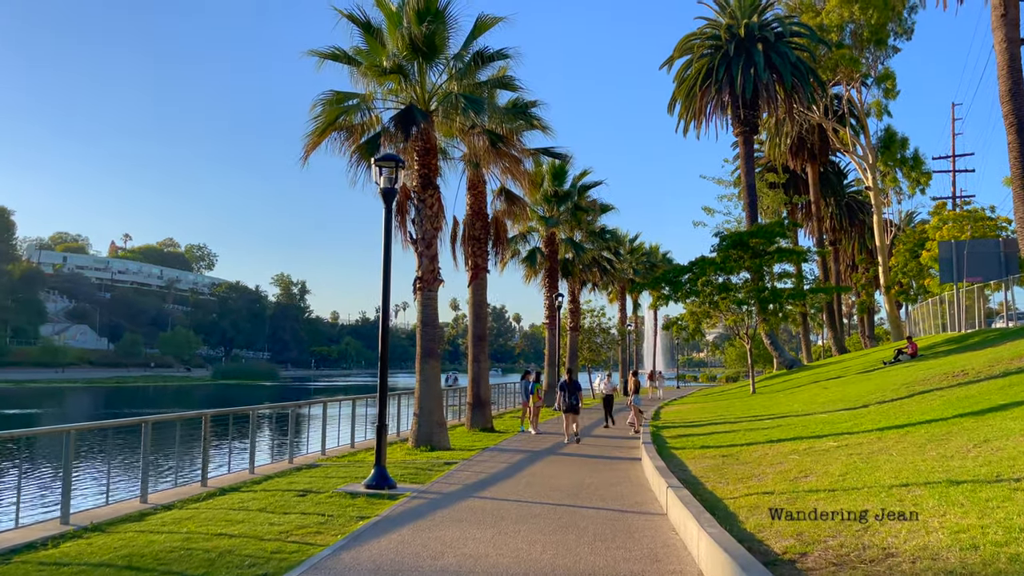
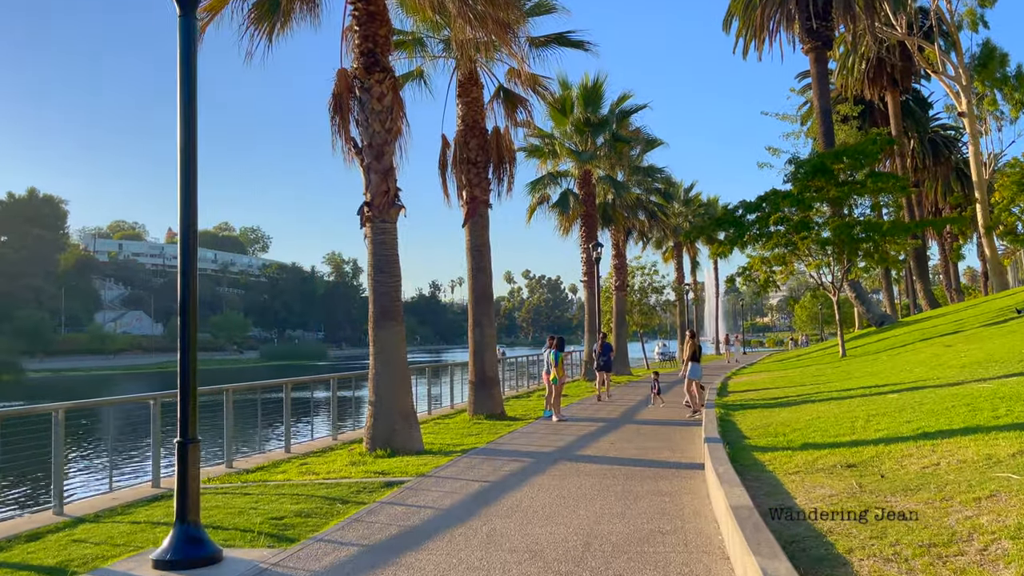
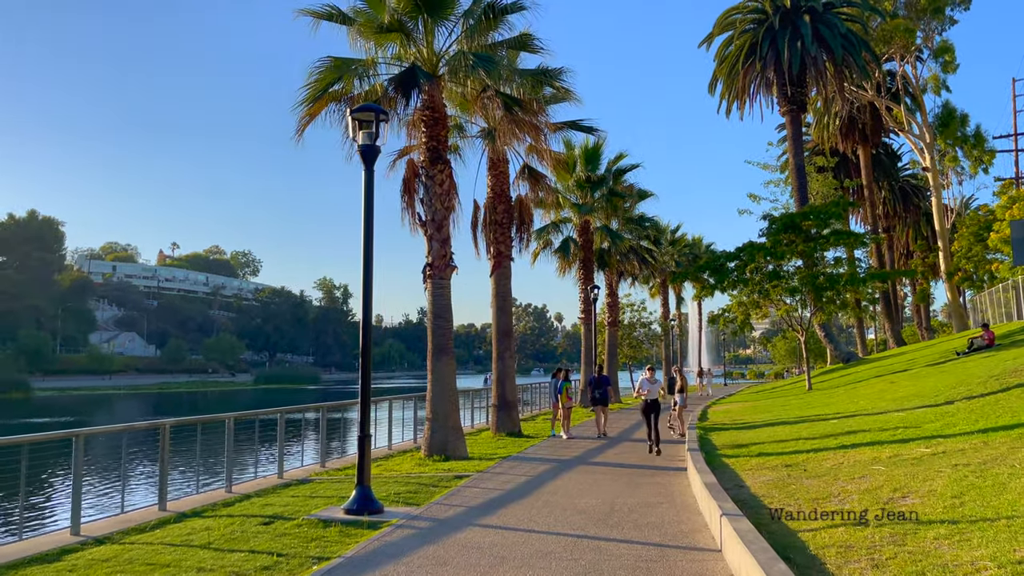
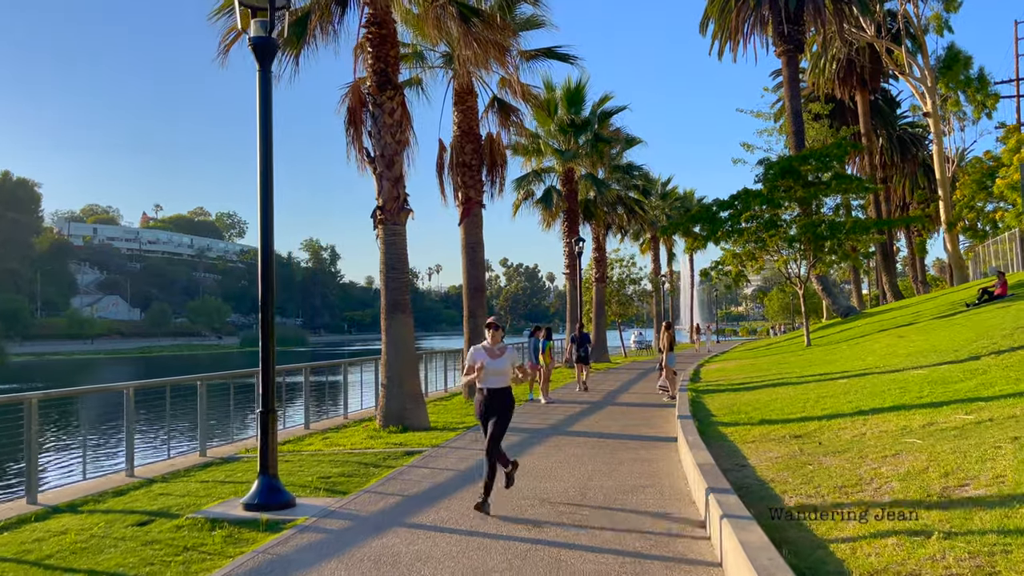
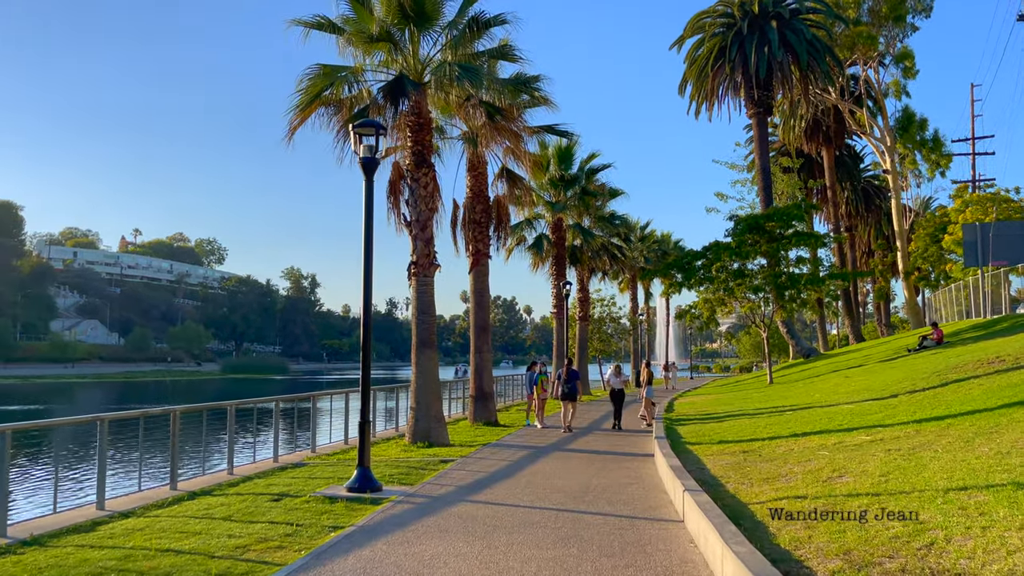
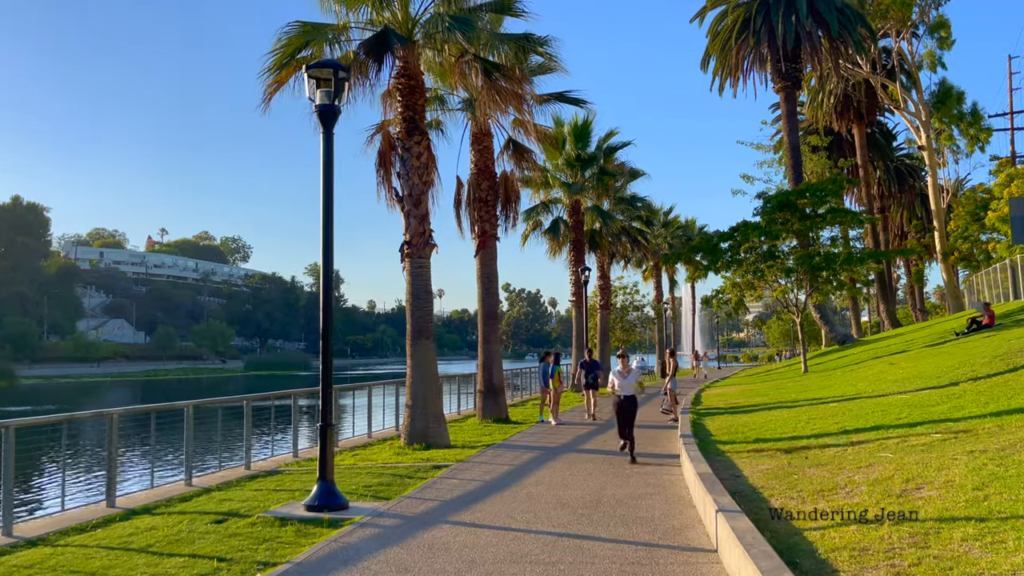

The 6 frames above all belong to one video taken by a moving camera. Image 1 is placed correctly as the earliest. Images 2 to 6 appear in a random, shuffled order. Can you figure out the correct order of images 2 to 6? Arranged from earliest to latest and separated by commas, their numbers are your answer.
5, 3, 6, 4, 2
